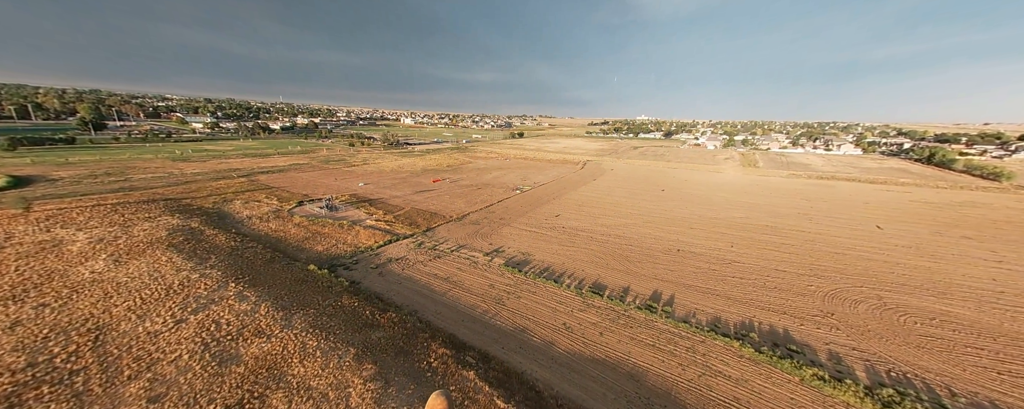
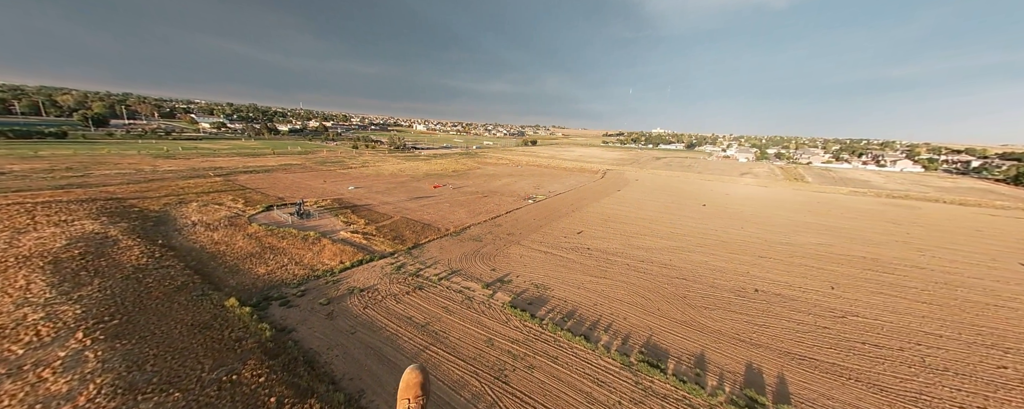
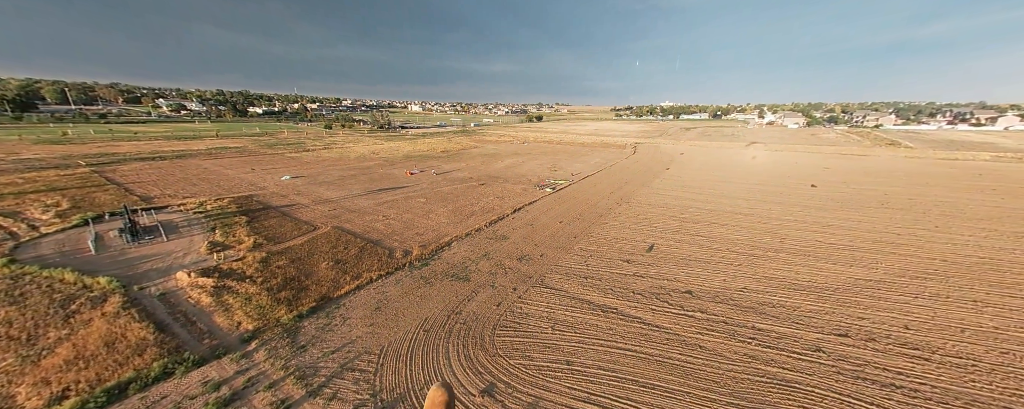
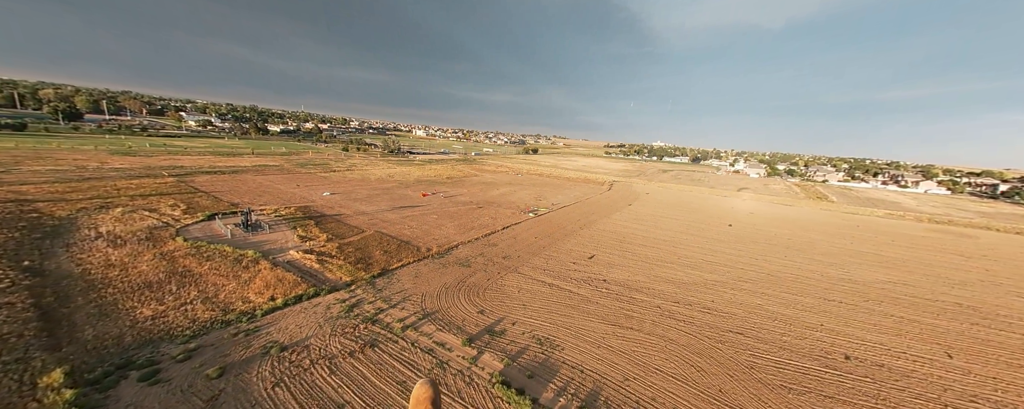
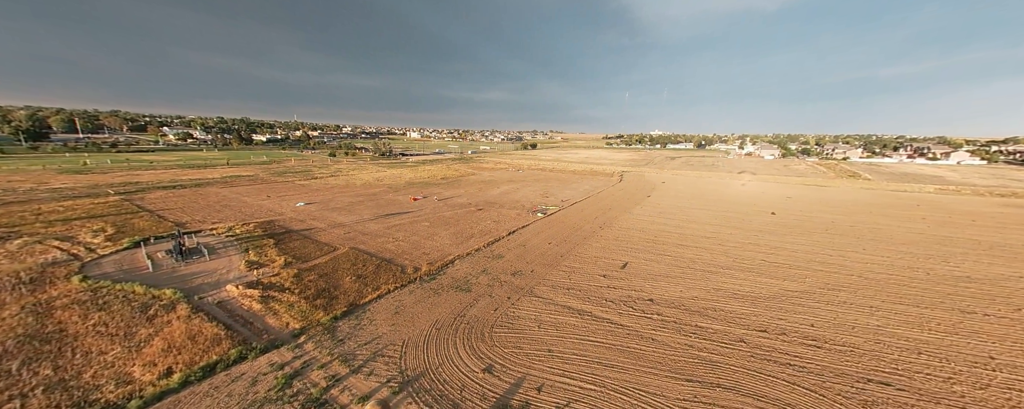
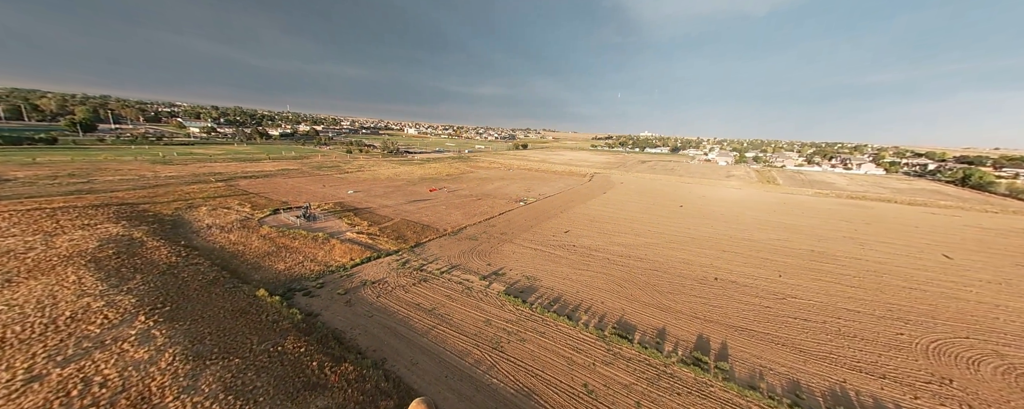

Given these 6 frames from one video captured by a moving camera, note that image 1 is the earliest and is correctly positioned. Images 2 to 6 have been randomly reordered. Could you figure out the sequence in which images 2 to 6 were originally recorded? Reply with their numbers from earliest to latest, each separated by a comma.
6, 2, 4, 5, 3
